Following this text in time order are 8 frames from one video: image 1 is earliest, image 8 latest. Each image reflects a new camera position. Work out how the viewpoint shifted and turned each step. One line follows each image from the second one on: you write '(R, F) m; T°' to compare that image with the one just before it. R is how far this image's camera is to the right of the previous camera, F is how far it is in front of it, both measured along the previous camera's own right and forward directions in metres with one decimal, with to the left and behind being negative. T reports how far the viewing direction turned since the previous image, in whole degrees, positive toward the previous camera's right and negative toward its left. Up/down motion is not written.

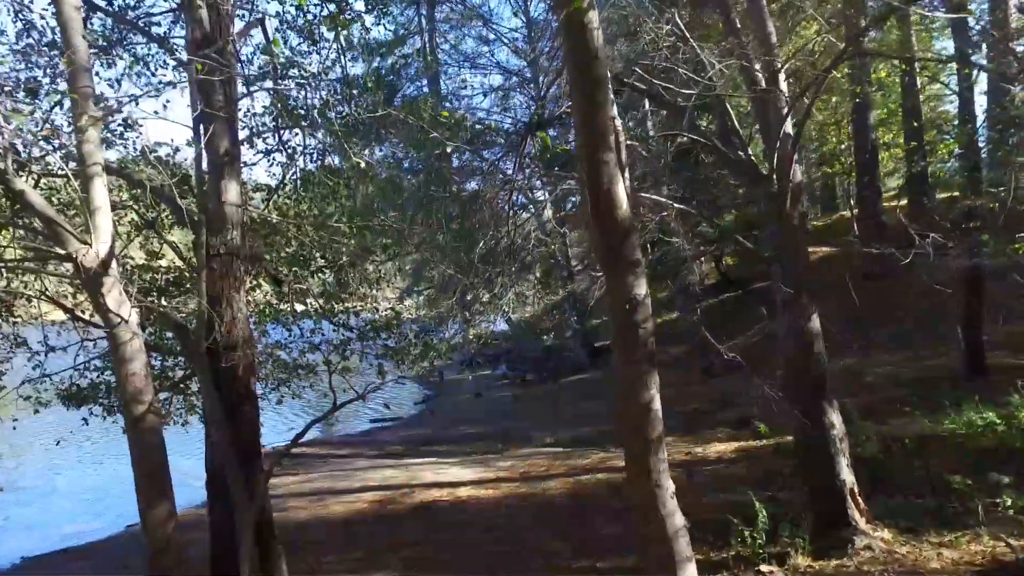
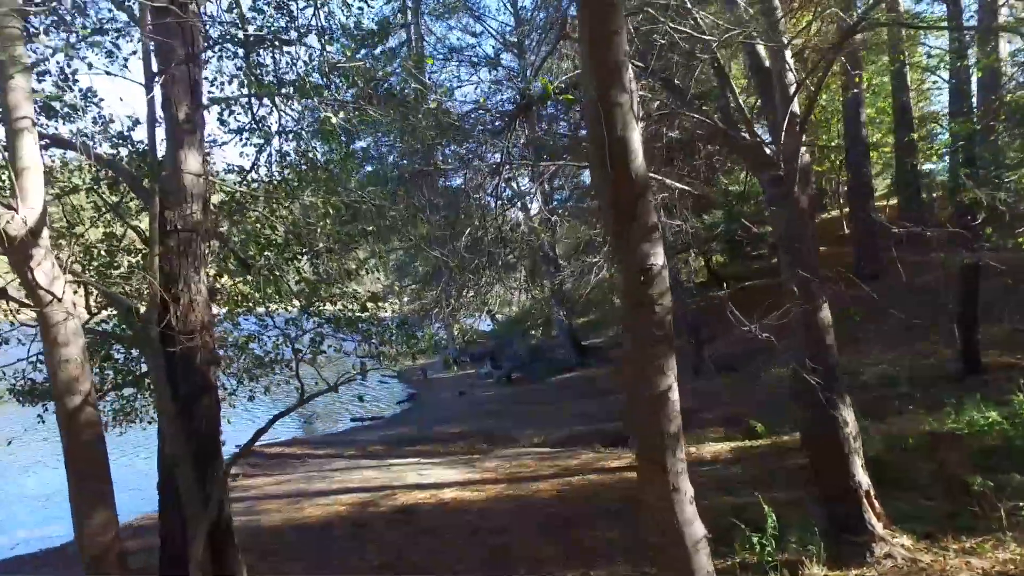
(0.0, +0.5) m; +1°
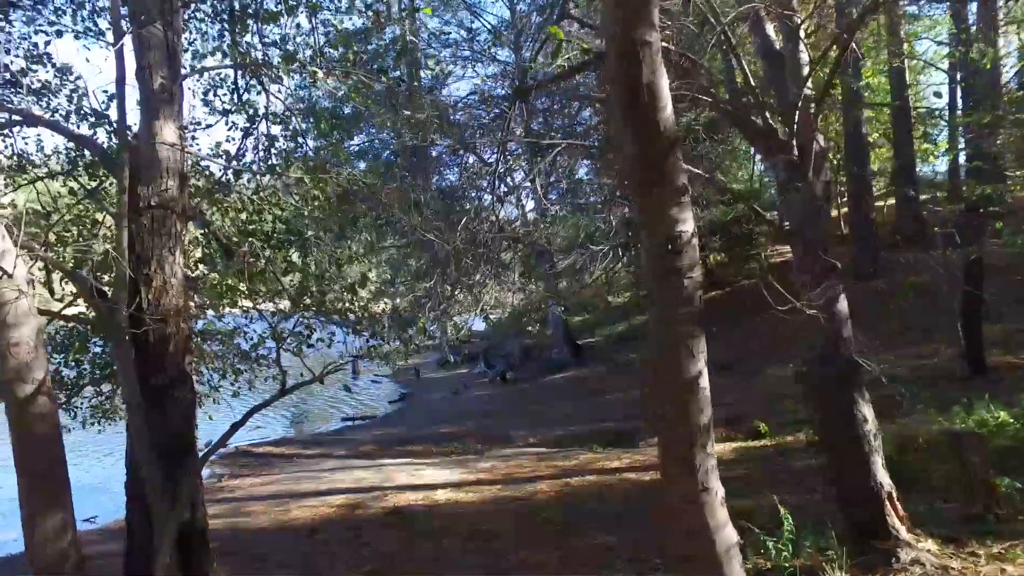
(-0.1, +0.4) m; +1°
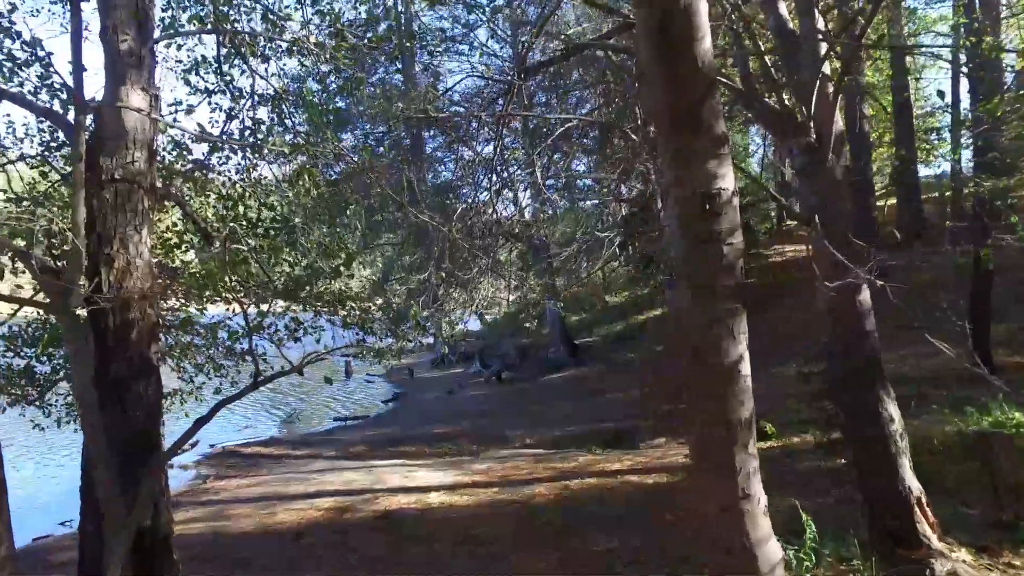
(0.0, +0.4) m; 0°
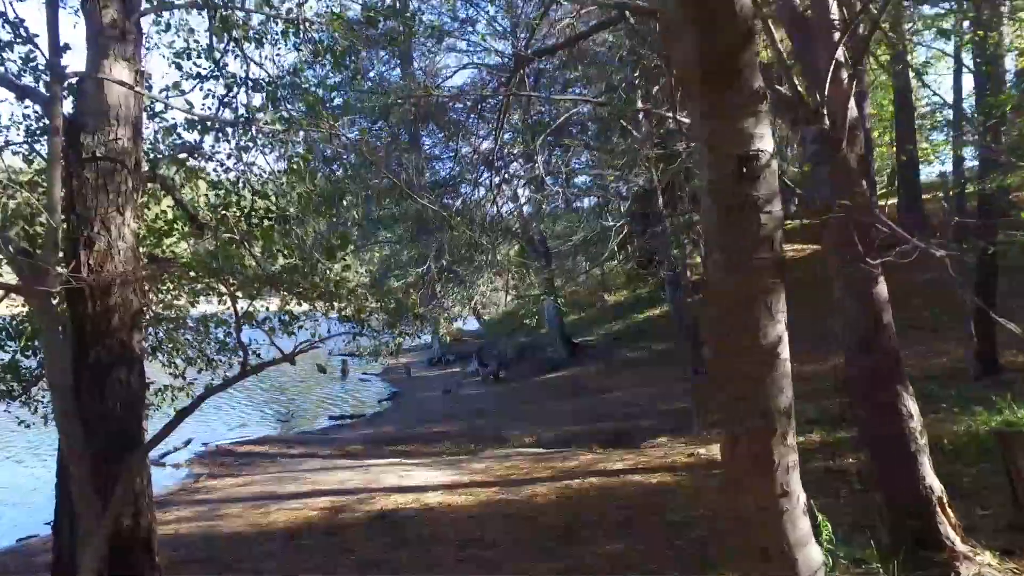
(0.0, +0.2) m; 0°
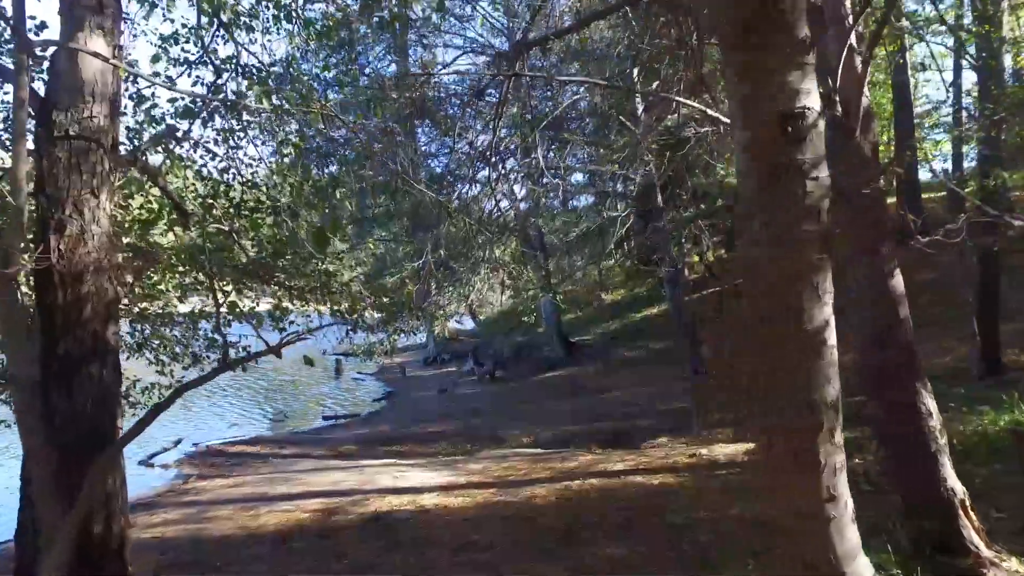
(0.0, +0.2) m; 0°
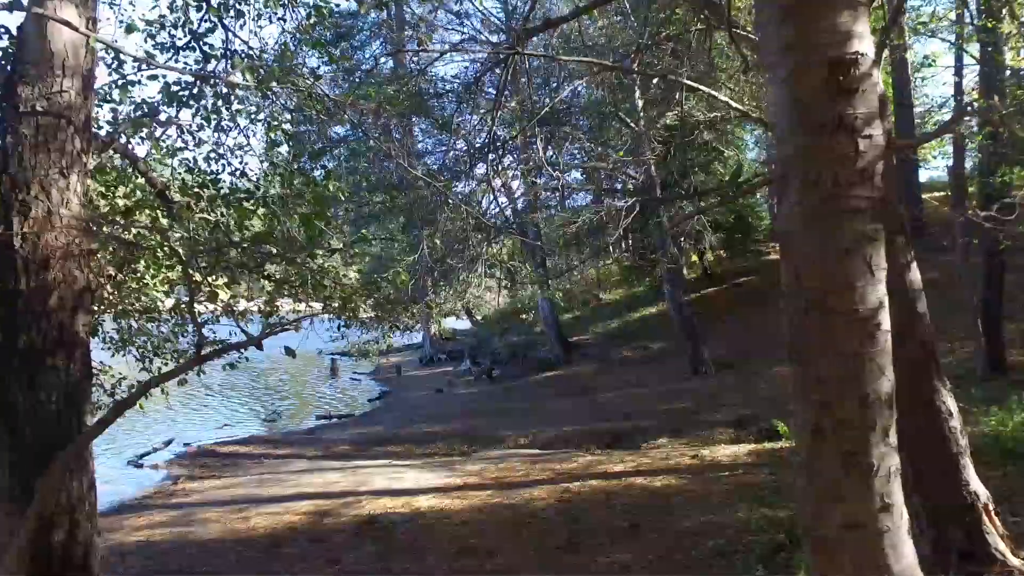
(0.0, +0.2) m; 0°
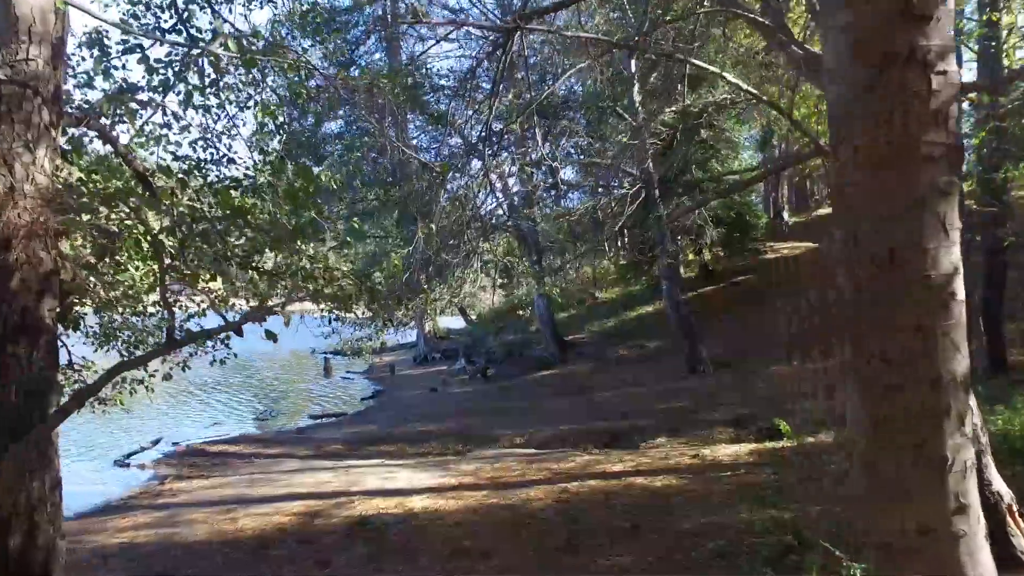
(0.0, +0.2) m; 0°
